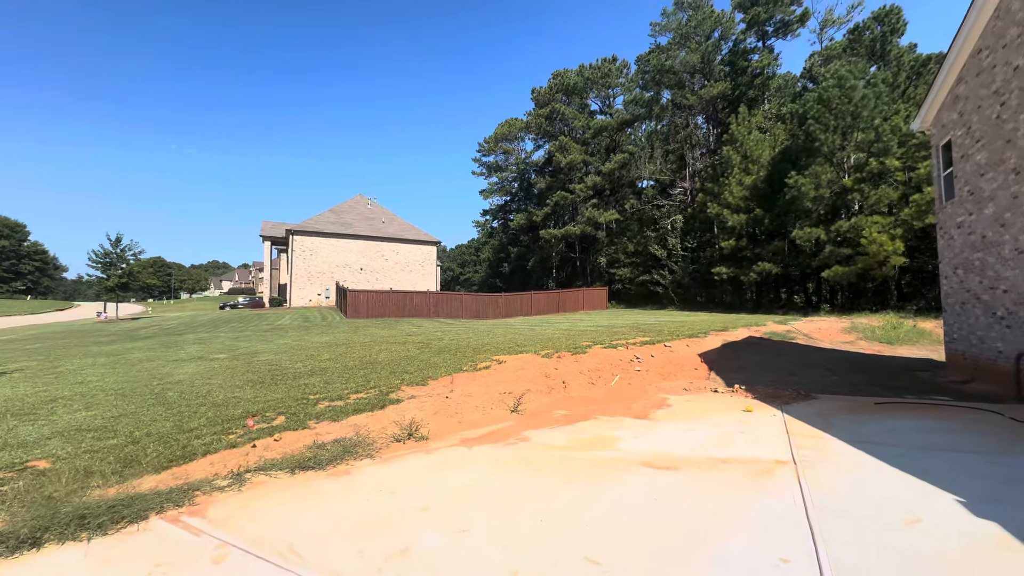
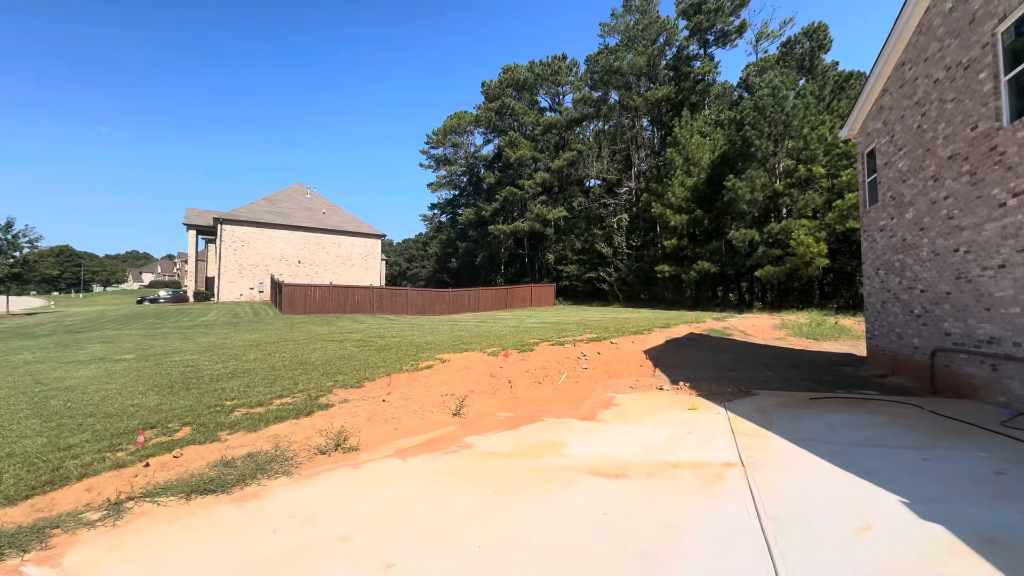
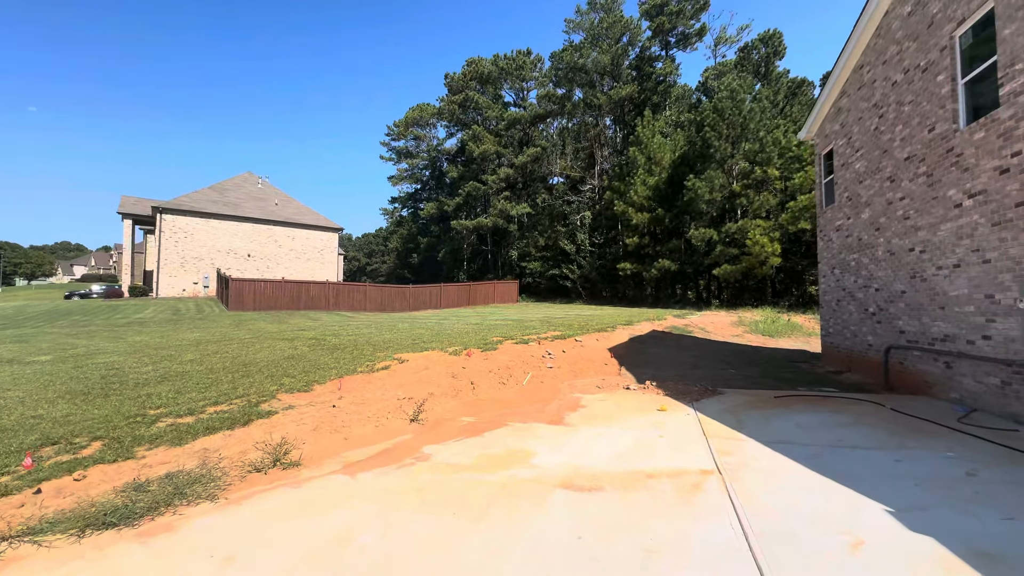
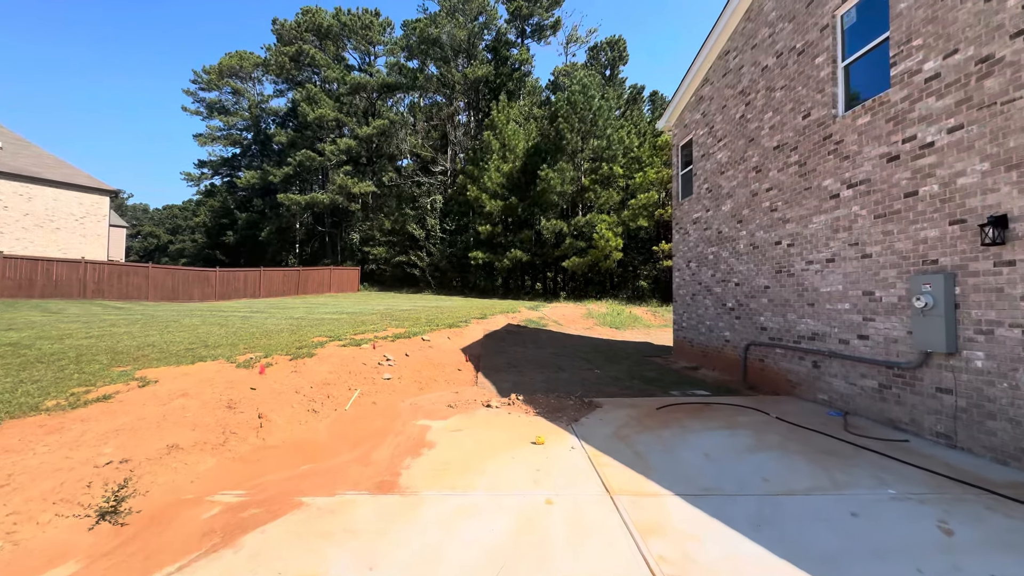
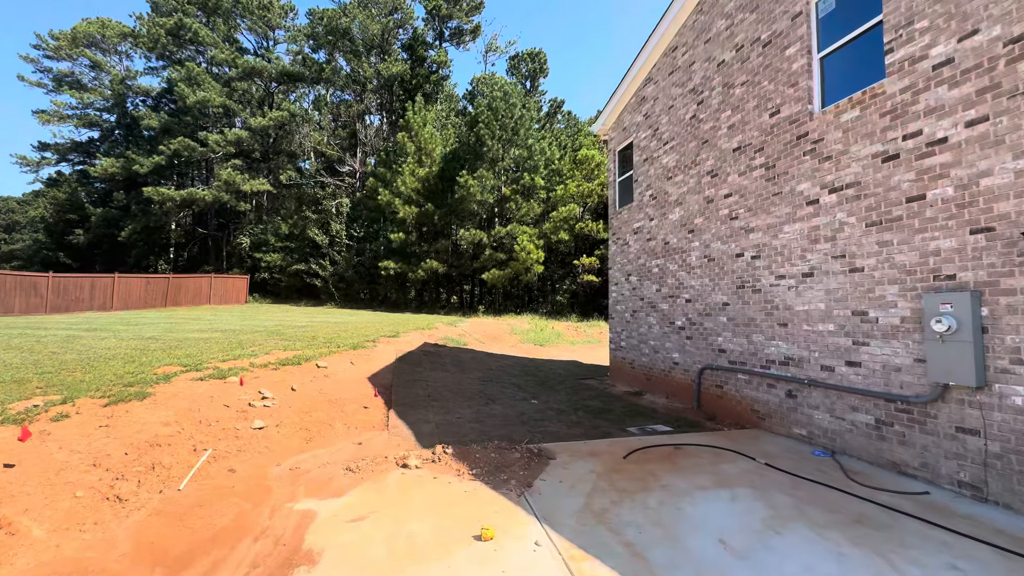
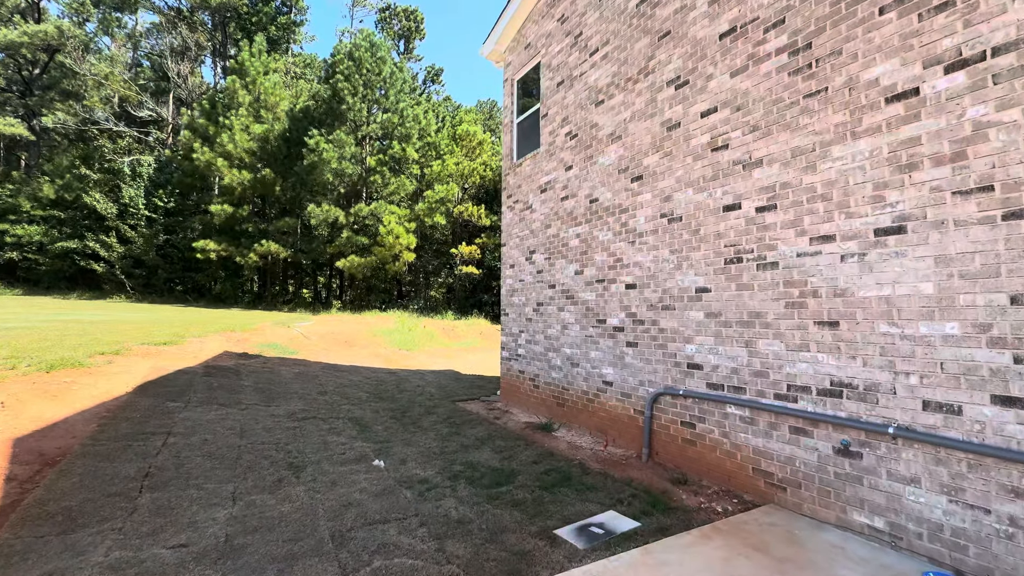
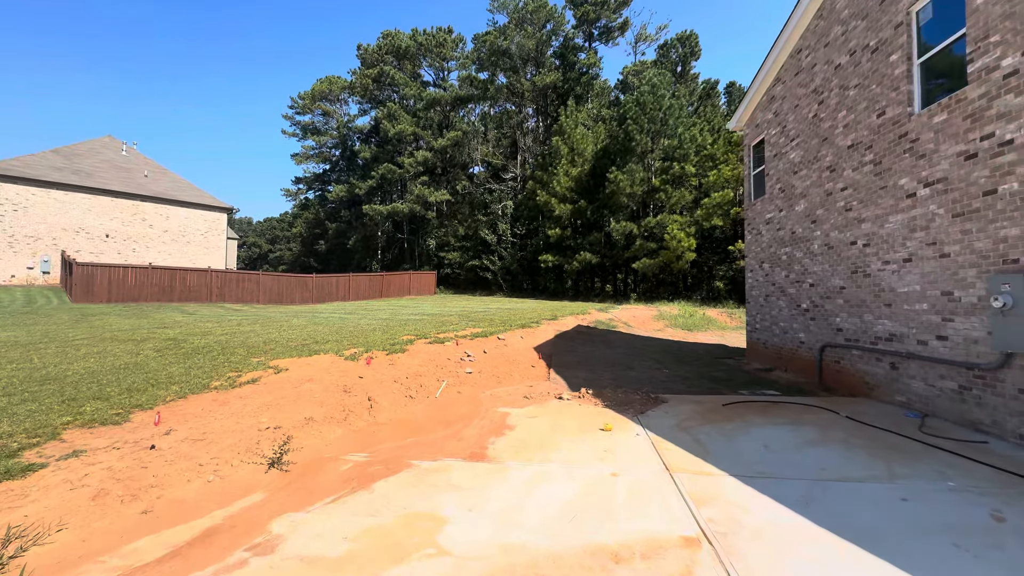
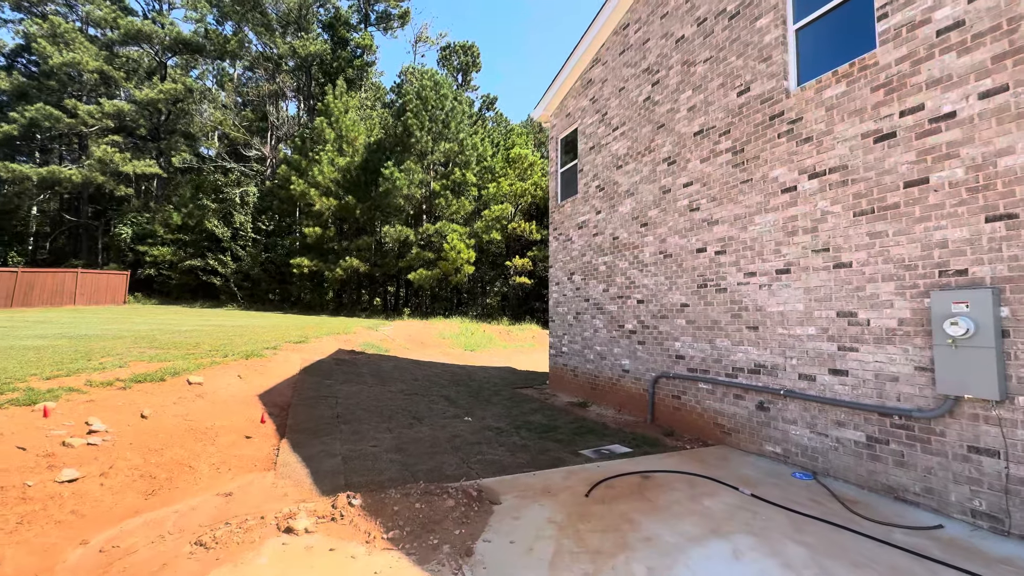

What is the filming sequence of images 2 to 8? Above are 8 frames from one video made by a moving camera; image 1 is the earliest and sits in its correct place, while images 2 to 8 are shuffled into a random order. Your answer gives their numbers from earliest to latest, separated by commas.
2, 3, 7, 4, 5, 8, 6
